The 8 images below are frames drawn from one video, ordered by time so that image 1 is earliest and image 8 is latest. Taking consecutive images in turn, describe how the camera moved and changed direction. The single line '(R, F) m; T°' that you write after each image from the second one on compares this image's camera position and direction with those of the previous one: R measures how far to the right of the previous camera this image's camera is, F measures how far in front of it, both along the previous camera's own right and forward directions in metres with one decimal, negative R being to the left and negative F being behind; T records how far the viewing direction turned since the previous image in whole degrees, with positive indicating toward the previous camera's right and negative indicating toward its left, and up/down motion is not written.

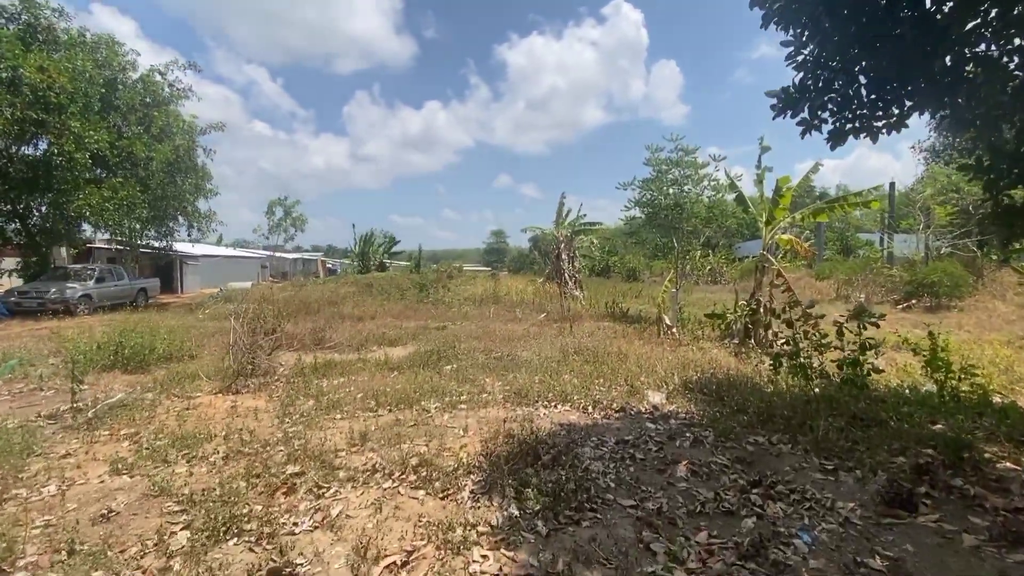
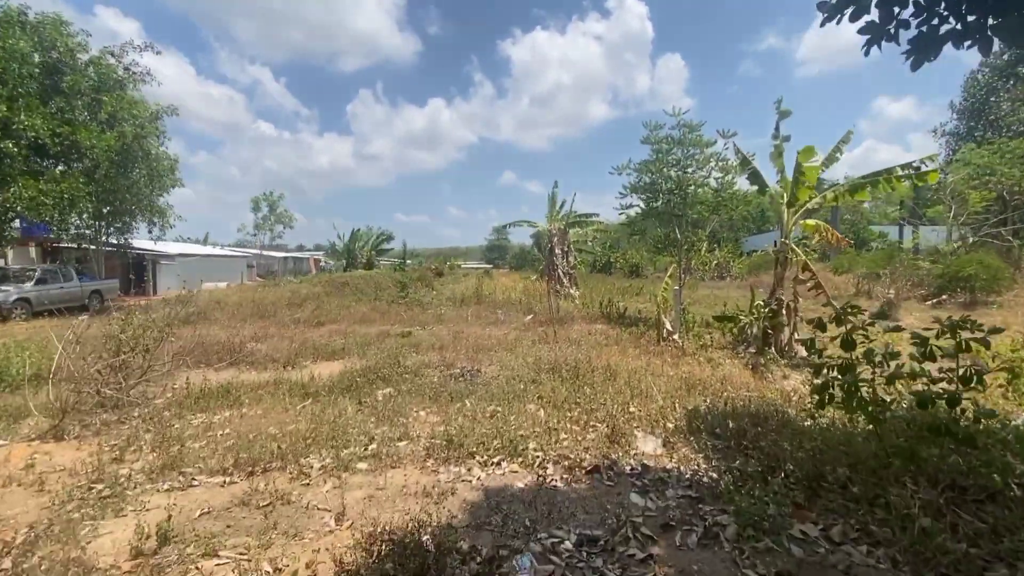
(+0.6, +1.6) m; -1°
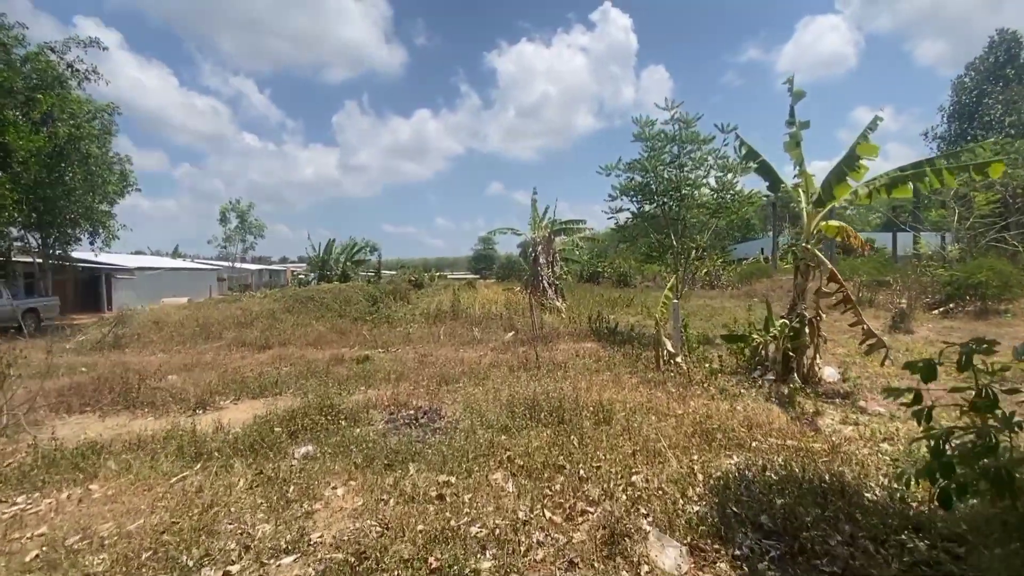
(+0.2, +1.3) m; +1°
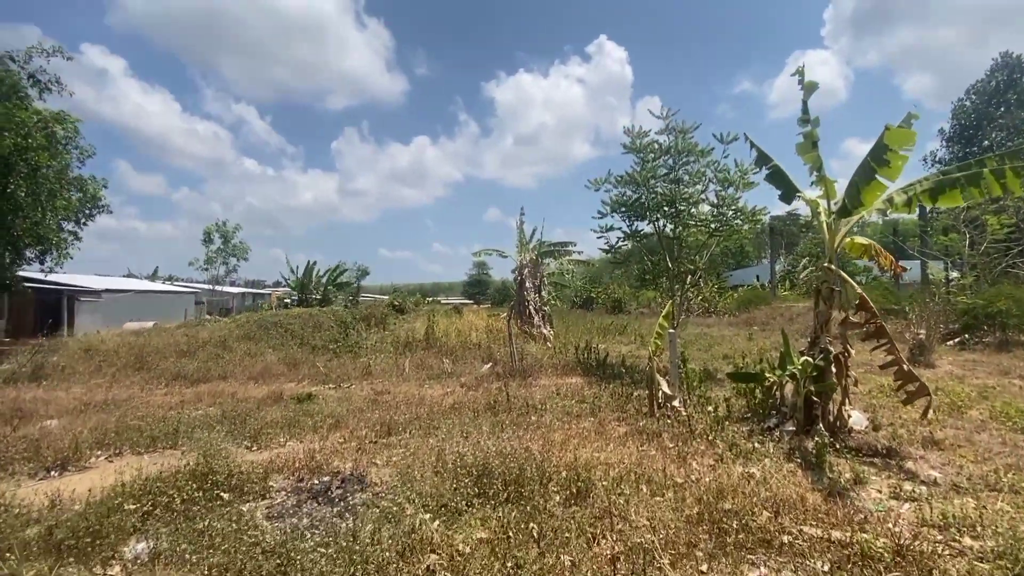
(+0.4, +1.1) m; 0°
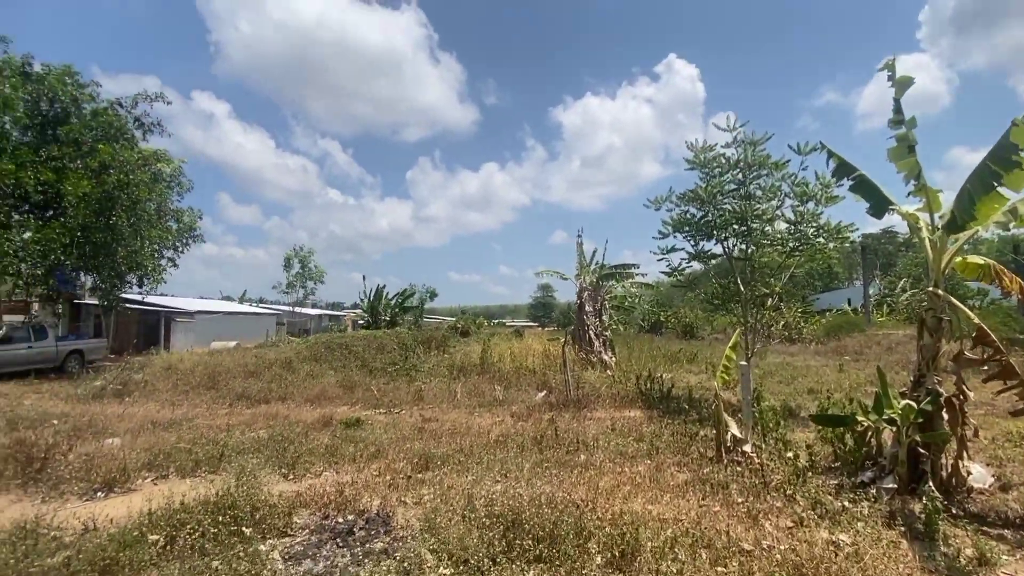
(+0.2, +0.3) m; -8°
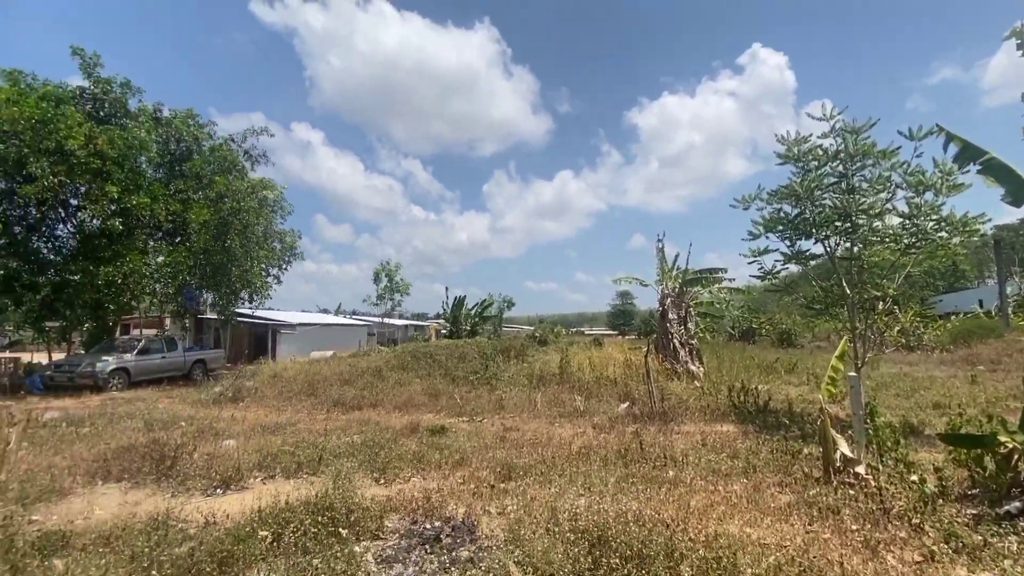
(0.0, 0.0) m; -9°
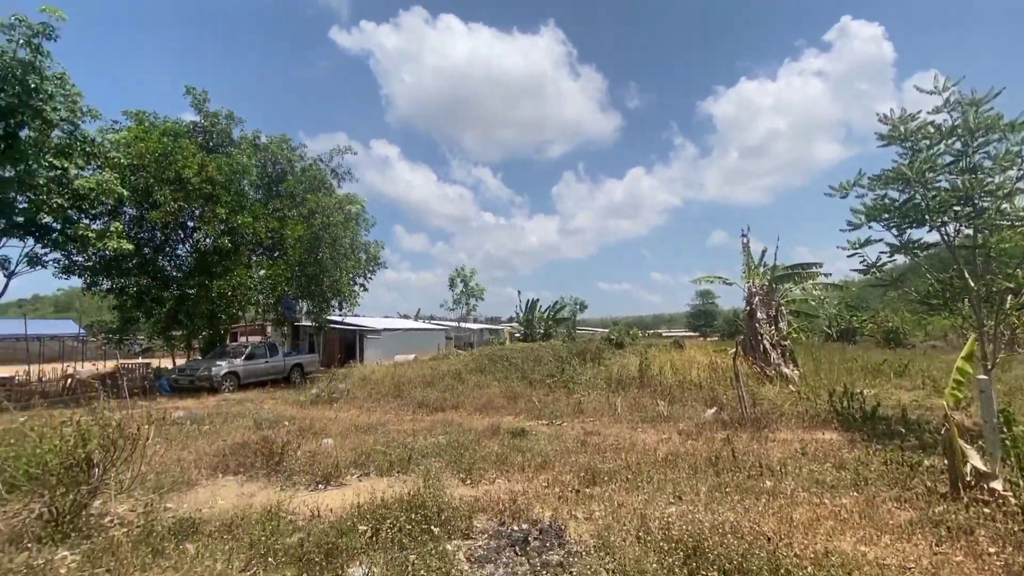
(-0.1, 0.0) m; -9°
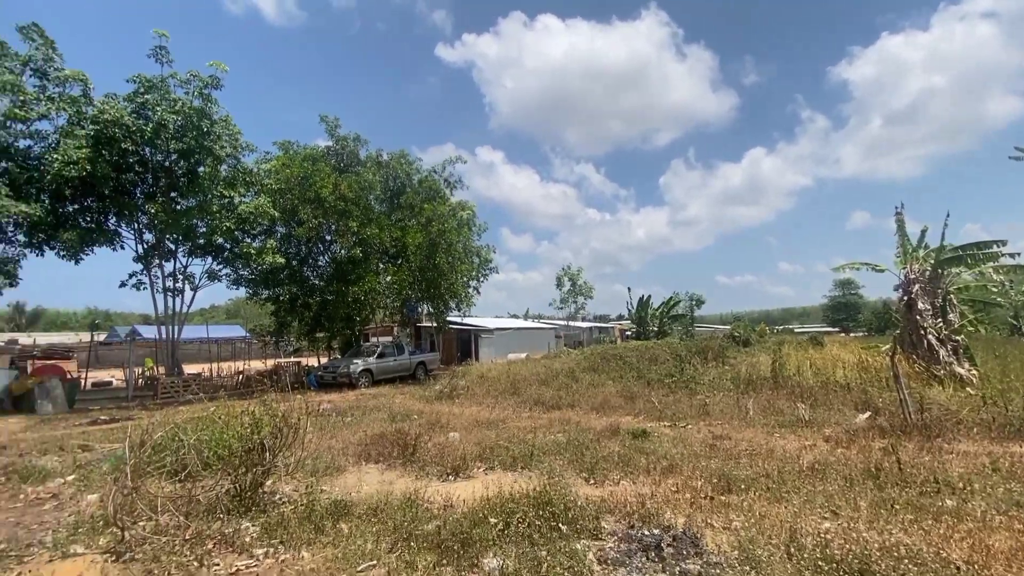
(-0.1, 0.0) m; -13°
